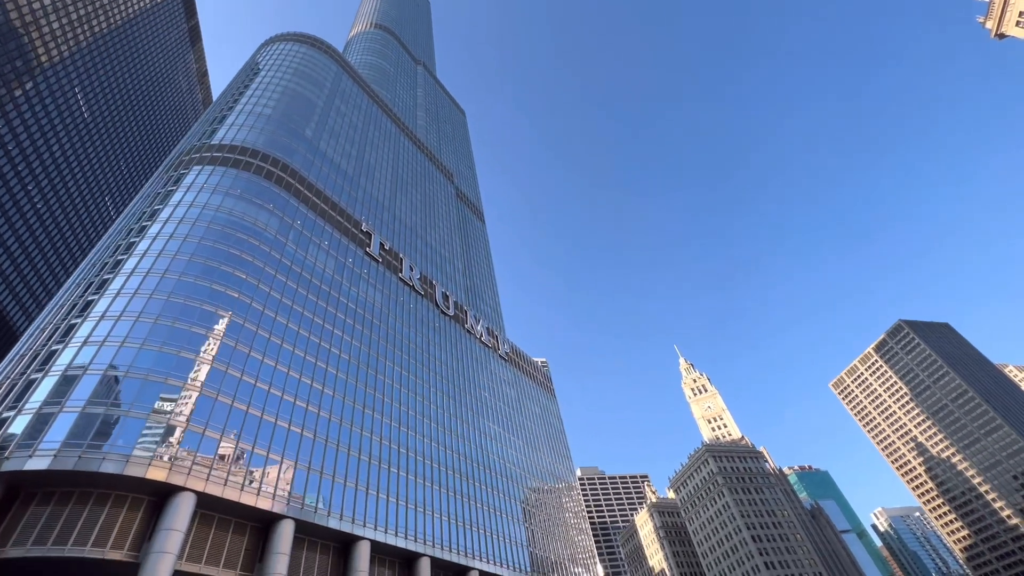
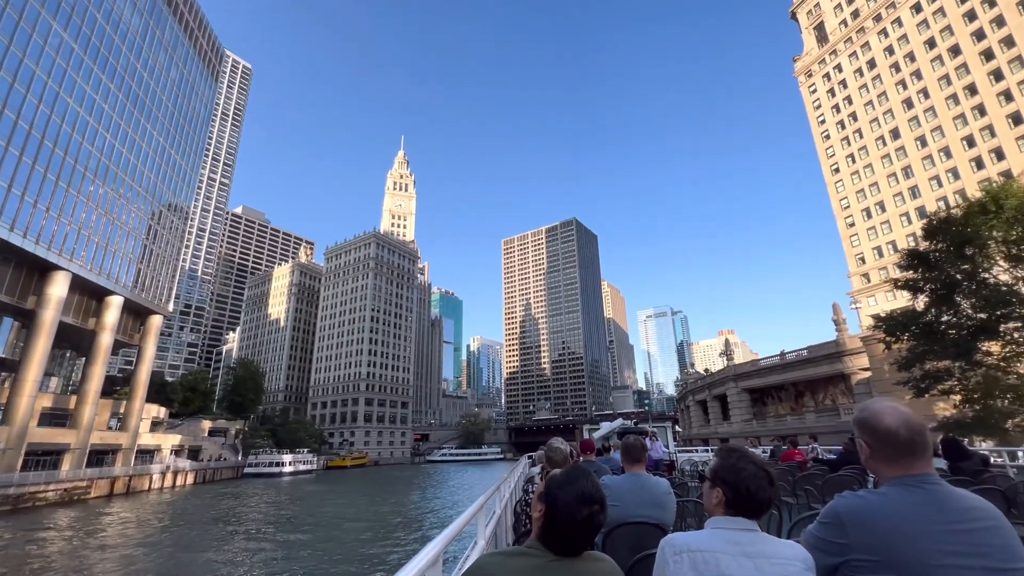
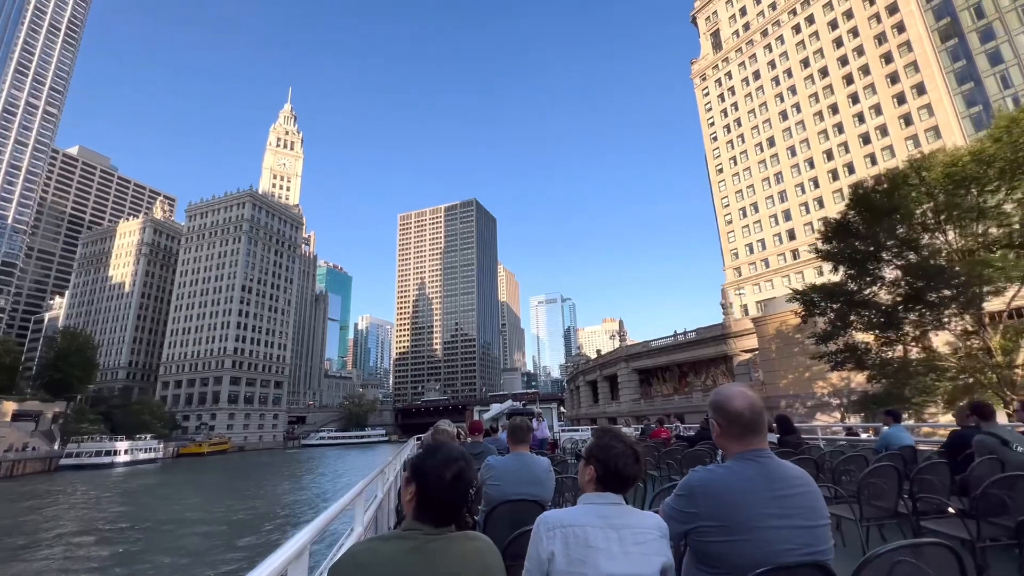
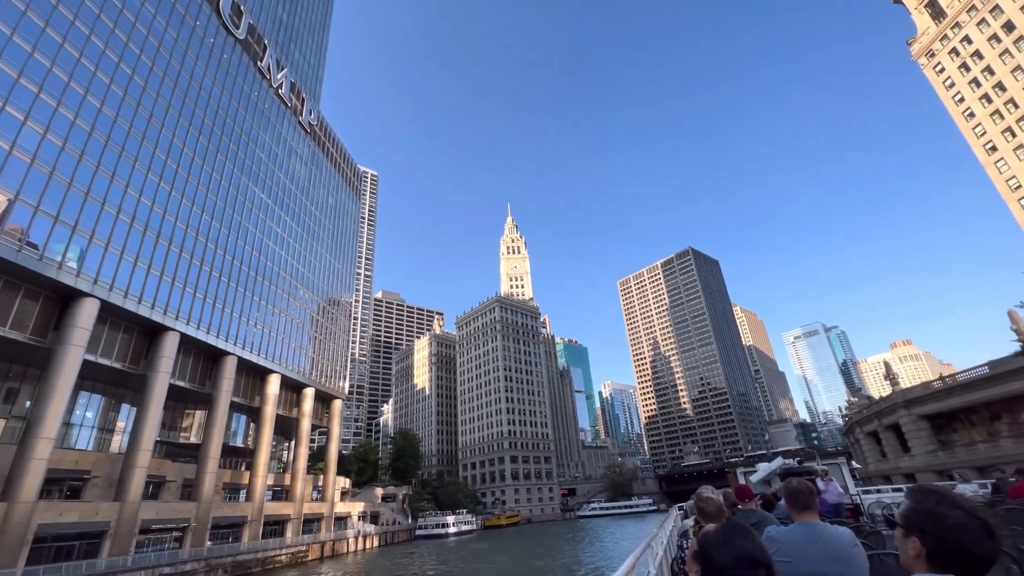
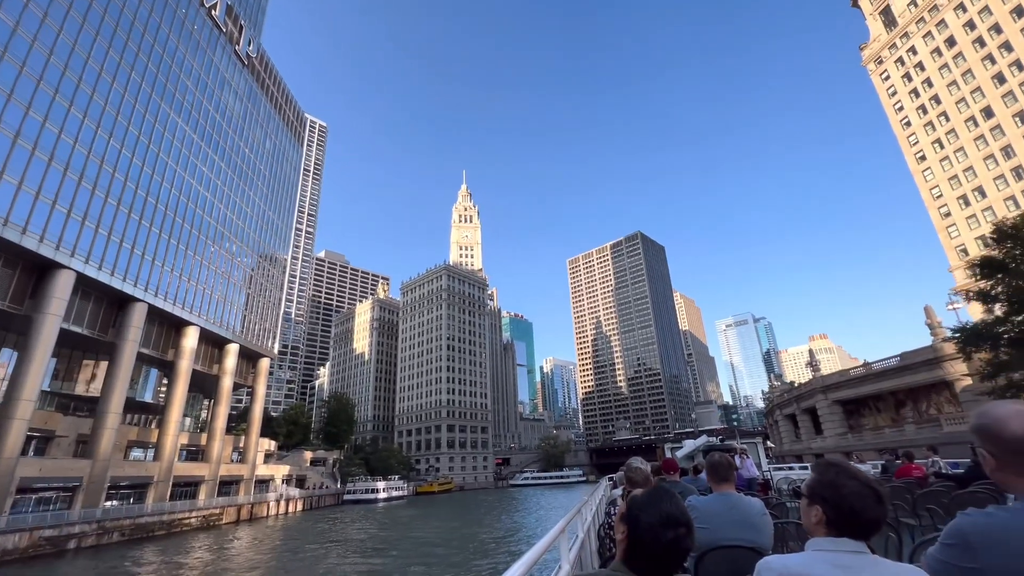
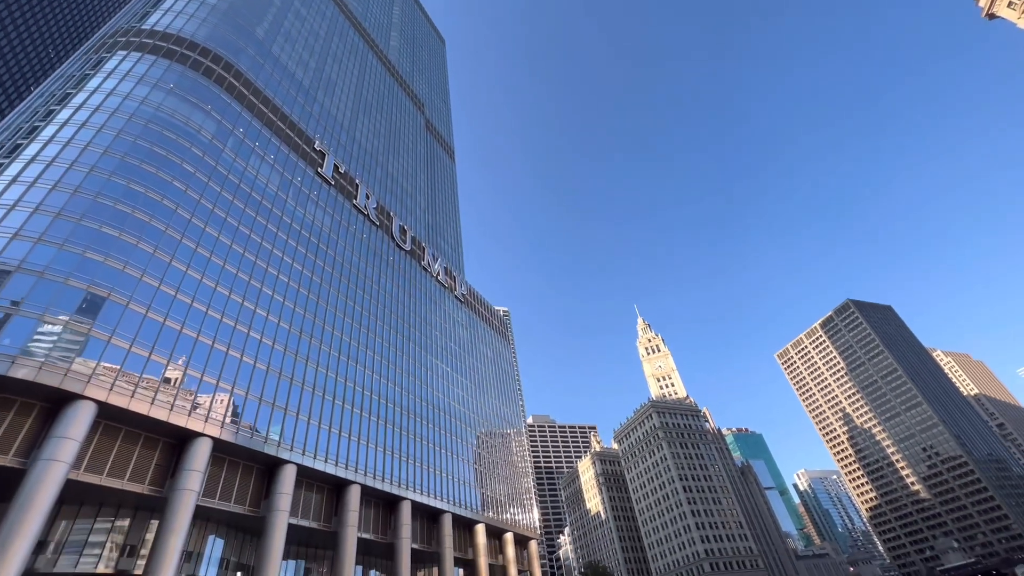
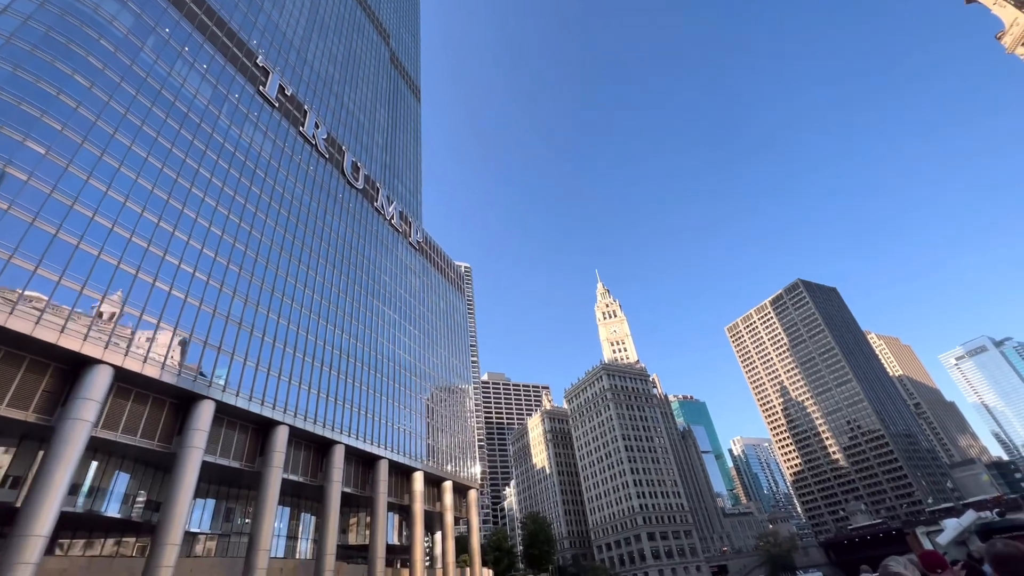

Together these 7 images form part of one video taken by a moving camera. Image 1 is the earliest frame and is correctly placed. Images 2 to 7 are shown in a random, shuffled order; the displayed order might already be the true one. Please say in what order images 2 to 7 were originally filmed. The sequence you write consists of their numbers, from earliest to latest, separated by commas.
6, 7, 4, 5, 2, 3
